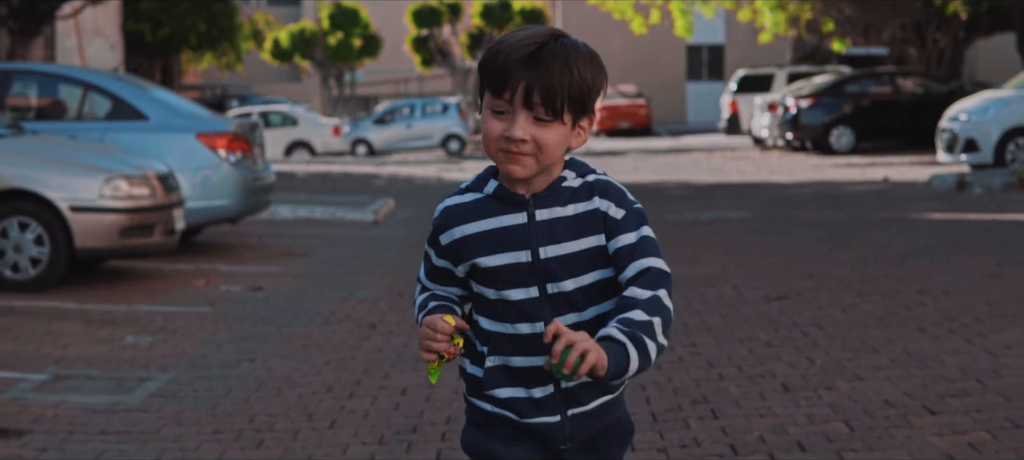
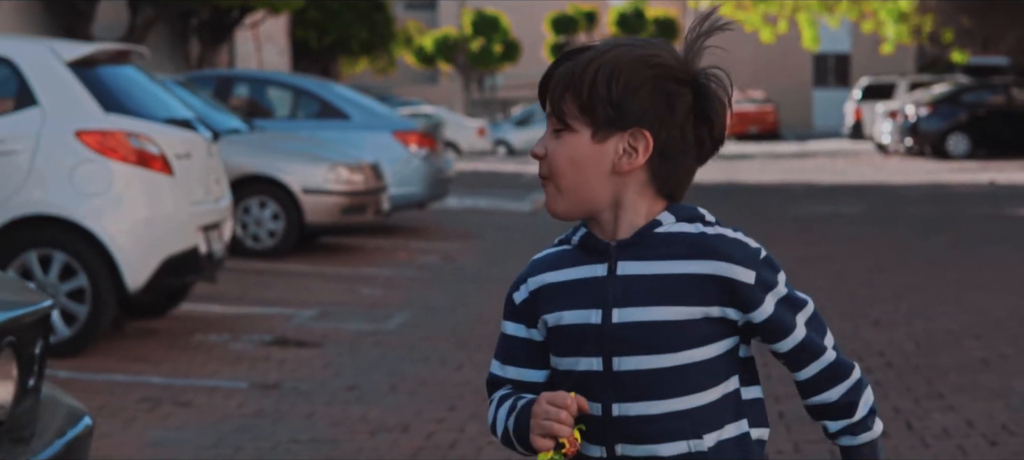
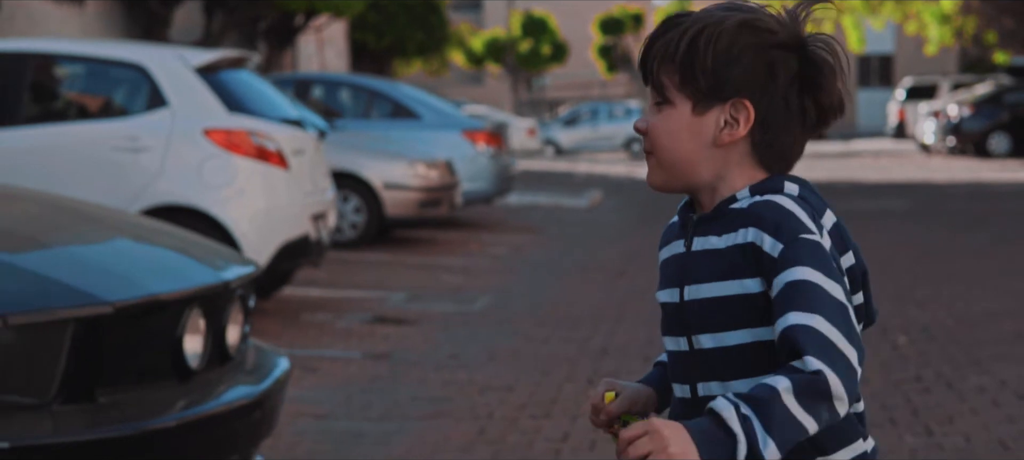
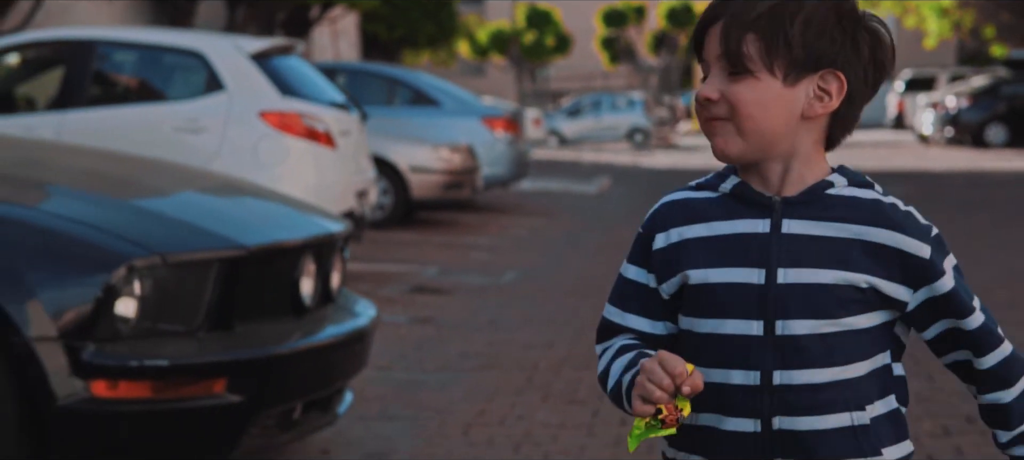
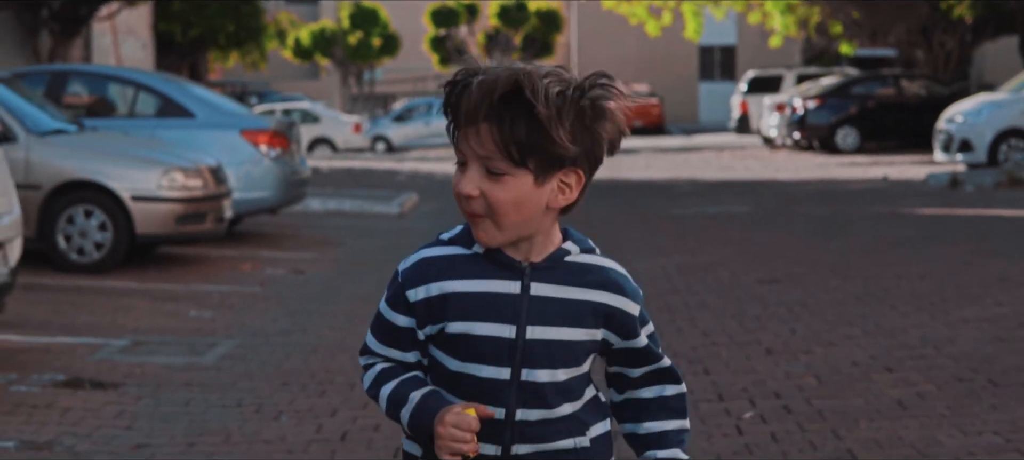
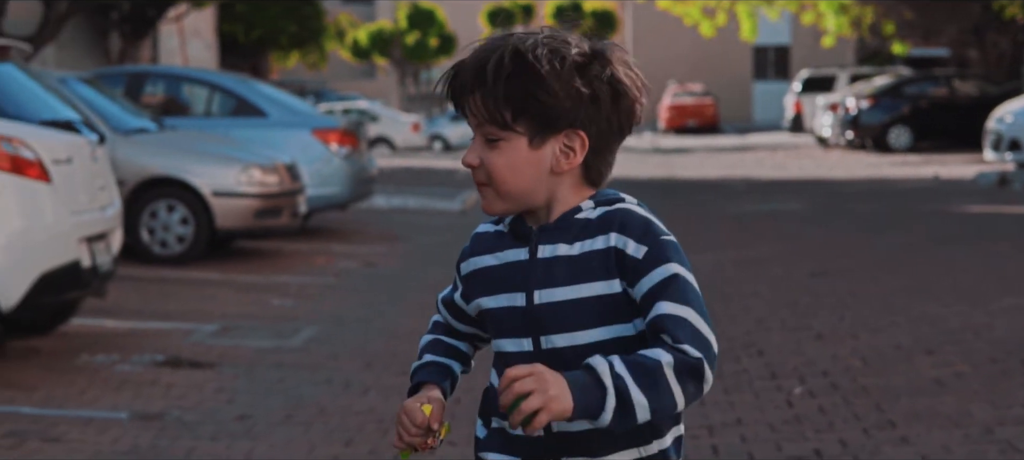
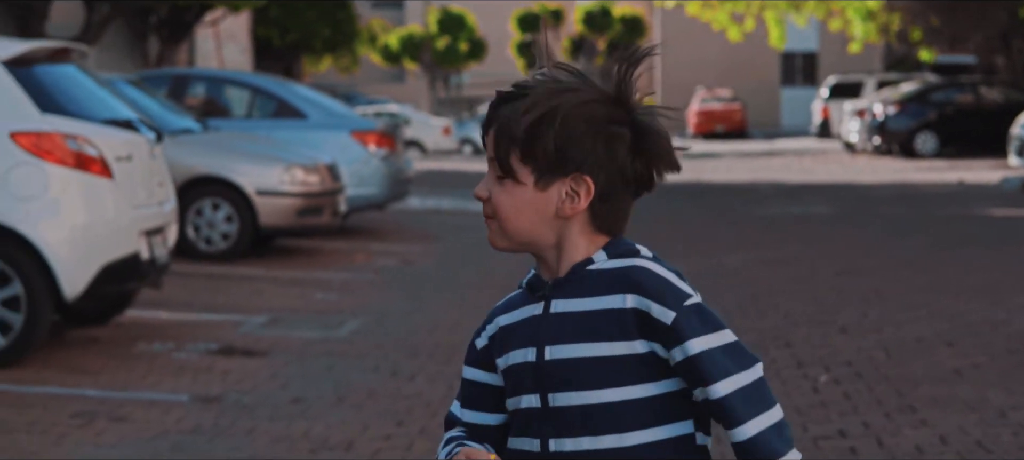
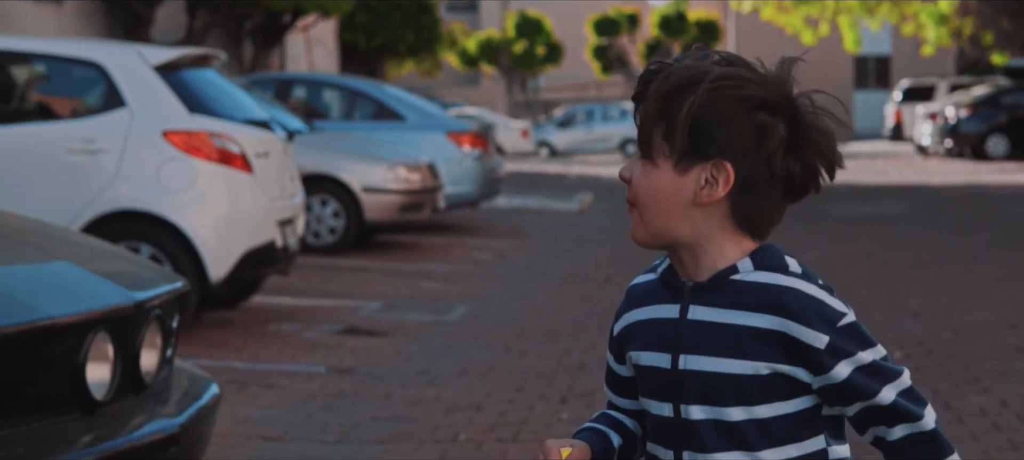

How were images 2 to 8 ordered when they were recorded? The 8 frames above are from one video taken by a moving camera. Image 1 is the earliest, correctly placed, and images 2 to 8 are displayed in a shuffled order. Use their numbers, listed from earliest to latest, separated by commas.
5, 6, 7, 2, 8, 3, 4
